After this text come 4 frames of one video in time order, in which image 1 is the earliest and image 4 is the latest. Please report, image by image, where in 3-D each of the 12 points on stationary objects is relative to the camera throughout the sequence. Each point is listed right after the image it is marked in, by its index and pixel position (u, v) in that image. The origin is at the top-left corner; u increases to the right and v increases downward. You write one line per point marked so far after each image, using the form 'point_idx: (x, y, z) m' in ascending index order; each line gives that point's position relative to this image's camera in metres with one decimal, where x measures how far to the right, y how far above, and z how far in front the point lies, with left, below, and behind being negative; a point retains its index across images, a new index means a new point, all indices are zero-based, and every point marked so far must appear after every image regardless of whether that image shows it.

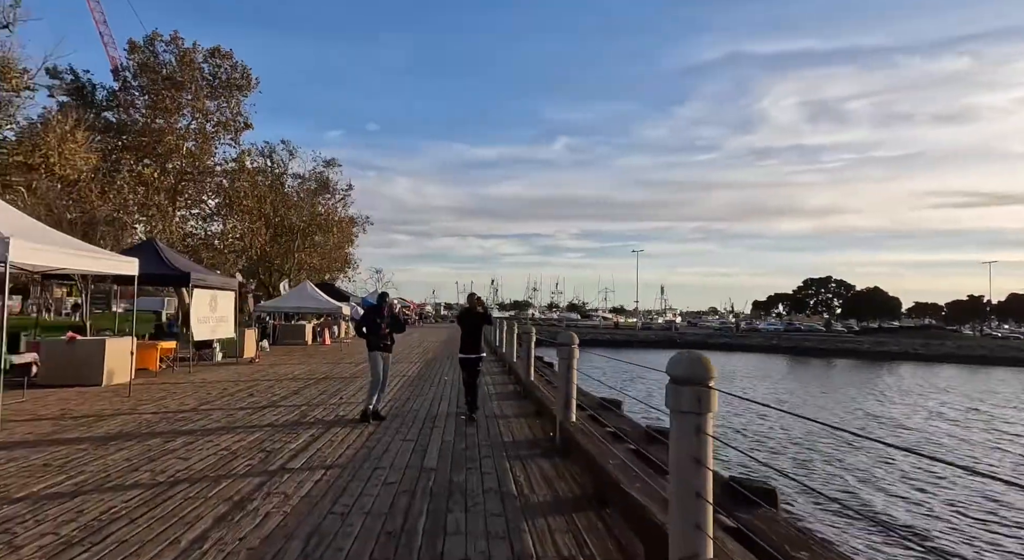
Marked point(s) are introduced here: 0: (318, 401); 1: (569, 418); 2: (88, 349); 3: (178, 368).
0: (-3.0, -1.9, +9.3) m
1: (+0.6, -1.4, +6.2) m
2: (-7.3, -1.2, +10.2) m
3: (-7.4, -2.0, +13.0) m
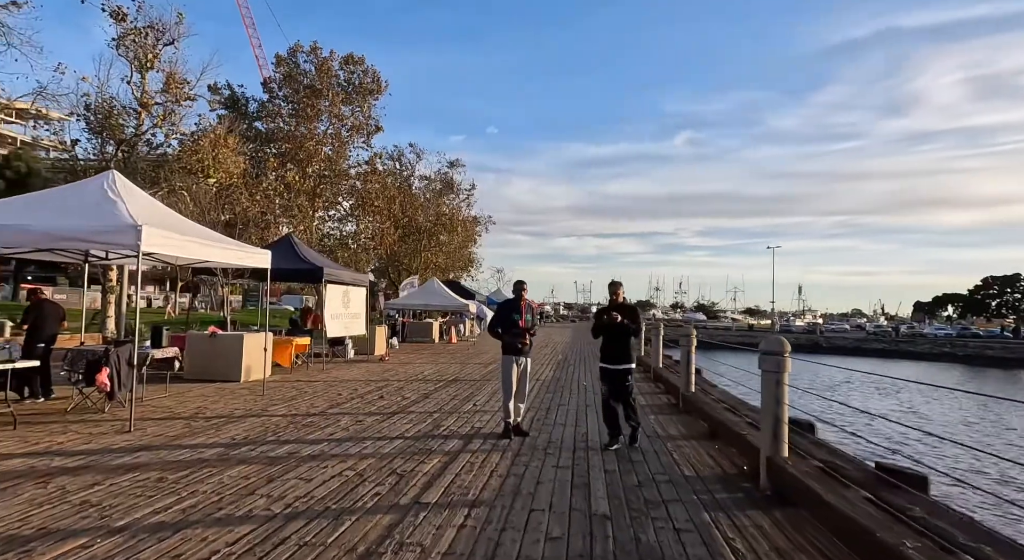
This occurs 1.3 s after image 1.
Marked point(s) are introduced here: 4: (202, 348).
0: (-0.8, -1.8, +8.4) m
1: (+2.1, -1.4, +4.6) m
2: (-4.9, -1.1, +10.1) m
3: (-4.4, -1.9, +12.9) m
4: (-5.3, -1.2, +10.2) m
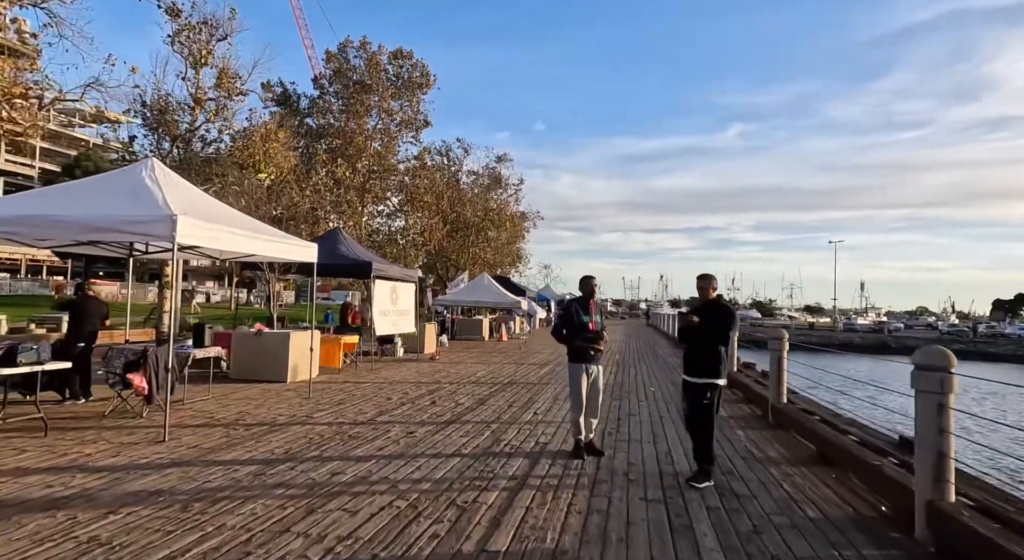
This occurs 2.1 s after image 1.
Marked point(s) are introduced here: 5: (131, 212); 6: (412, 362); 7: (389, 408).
0: (0.0, -1.8, +7.6) m
1: (+2.6, -1.3, +3.6) m
2: (-3.9, -1.0, +9.6) m
3: (-3.2, -1.8, +12.3) m
4: (-4.3, -1.1, +9.7) m
5: (-3.8, +0.7, +6.0) m
6: (-2.4, -1.9, +13.9) m
7: (-1.6, -1.7, +7.8) m
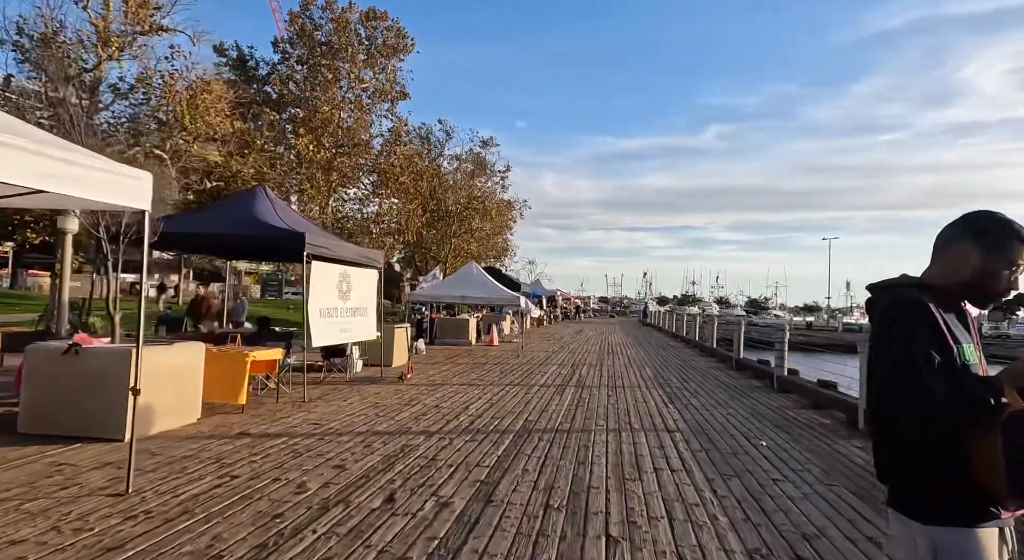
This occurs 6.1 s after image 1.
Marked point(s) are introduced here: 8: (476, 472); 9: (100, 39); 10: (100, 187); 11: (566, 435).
0: (+0.3, -1.6, +3.4) m
1: (+3.1, -1.2, -0.6) m
2: (-3.7, -0.8, +5.2) m
3: (-3.0, -1.5, +8.0) m
4: (-4.1, -0.9, +5.3) m
5: (-3.5, +0.9, +1.6) m
6: (-2.3, -1.7, +9.6) m
7: (-1.3, -1.5, +3.5) m
8: (-0.3, -1.6, +5.0) m
9: (-11.0, +6.5, +15.6) m
10: (-3.1, +0.7, +4.4) m
11: (+0.5, -1.7, +6.6) m
